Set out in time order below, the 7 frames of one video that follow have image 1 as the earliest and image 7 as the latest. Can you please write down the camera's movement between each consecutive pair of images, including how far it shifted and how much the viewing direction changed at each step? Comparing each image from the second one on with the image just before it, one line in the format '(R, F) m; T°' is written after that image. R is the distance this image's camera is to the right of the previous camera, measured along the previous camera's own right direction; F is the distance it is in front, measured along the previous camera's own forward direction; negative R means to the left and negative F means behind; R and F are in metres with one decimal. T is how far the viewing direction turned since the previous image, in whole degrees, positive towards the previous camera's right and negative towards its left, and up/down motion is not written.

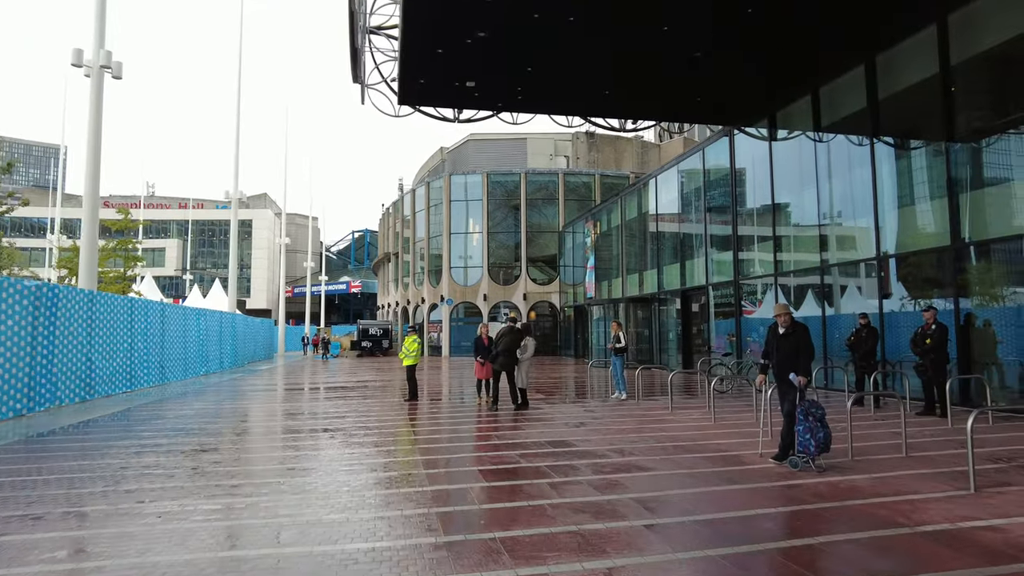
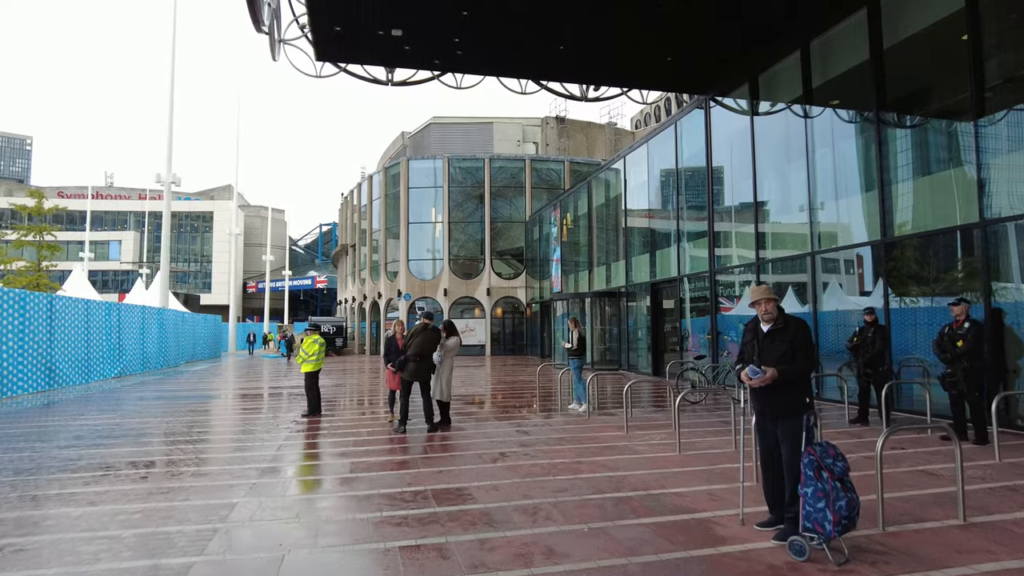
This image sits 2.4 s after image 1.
(+0.9, +2.5) m; +2°
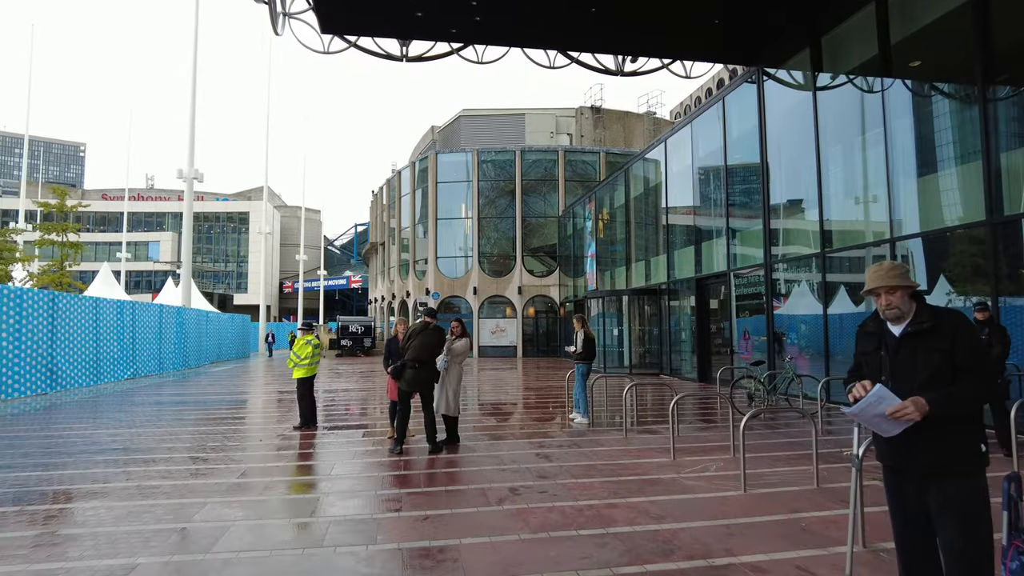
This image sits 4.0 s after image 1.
(+0.2, +1.6) m; -3°
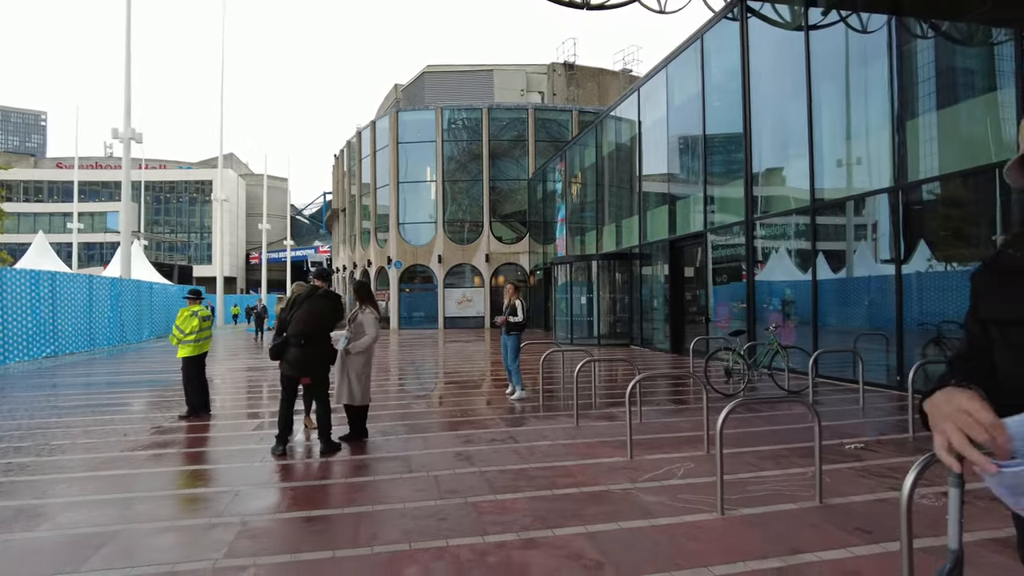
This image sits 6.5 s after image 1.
(+0.6, +1.6) m; +2°
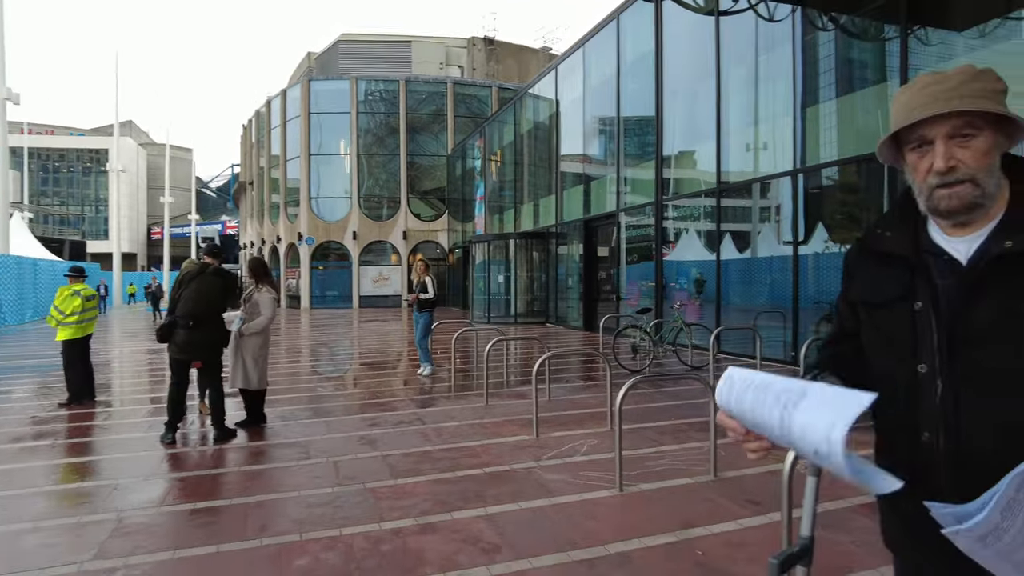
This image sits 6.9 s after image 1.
(+0.1, +0.1) m; +7°
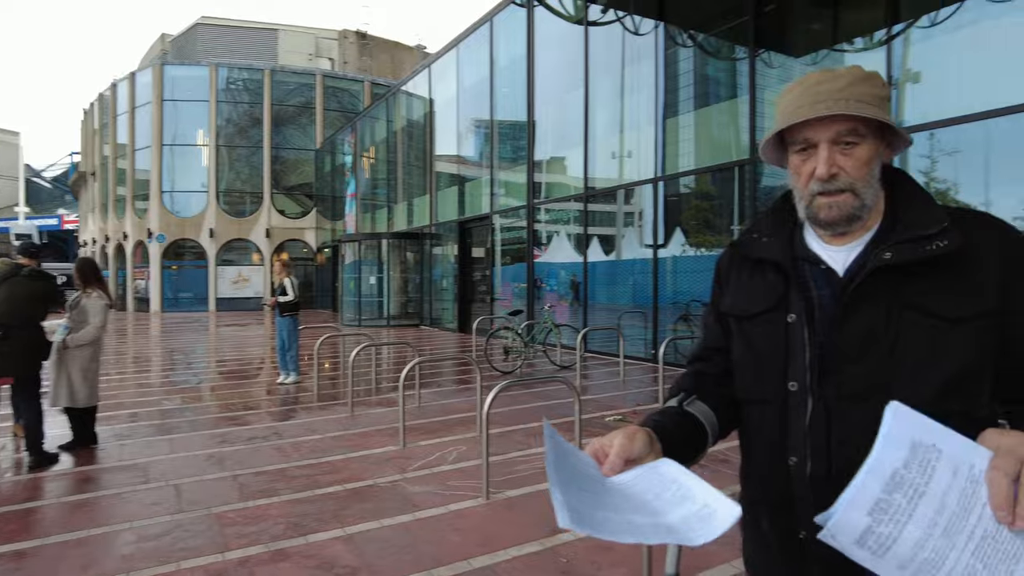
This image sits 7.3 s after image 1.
(+0.1, +0.1) m; +11°
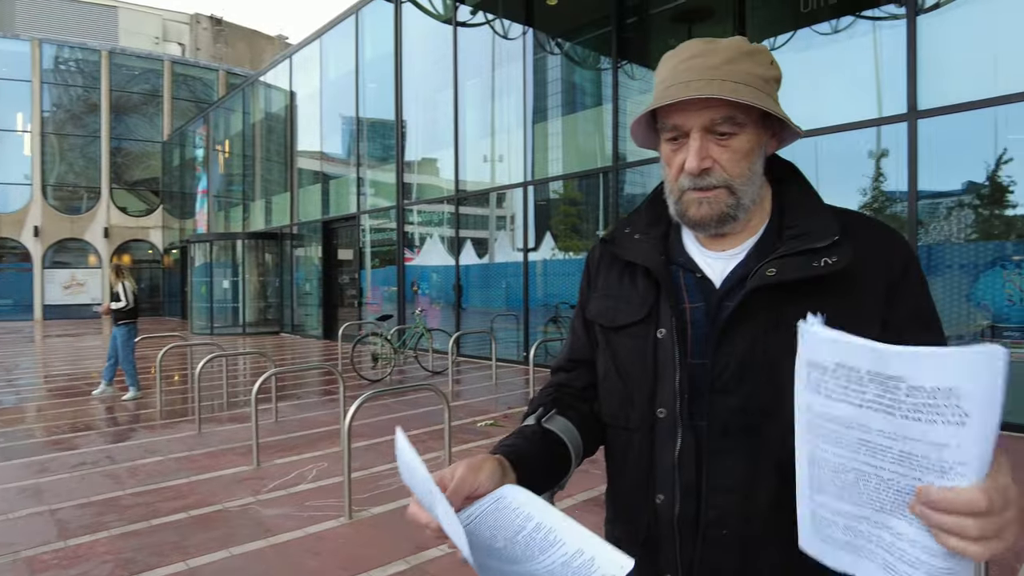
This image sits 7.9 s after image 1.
(0.0, +0.2) m; +11°
